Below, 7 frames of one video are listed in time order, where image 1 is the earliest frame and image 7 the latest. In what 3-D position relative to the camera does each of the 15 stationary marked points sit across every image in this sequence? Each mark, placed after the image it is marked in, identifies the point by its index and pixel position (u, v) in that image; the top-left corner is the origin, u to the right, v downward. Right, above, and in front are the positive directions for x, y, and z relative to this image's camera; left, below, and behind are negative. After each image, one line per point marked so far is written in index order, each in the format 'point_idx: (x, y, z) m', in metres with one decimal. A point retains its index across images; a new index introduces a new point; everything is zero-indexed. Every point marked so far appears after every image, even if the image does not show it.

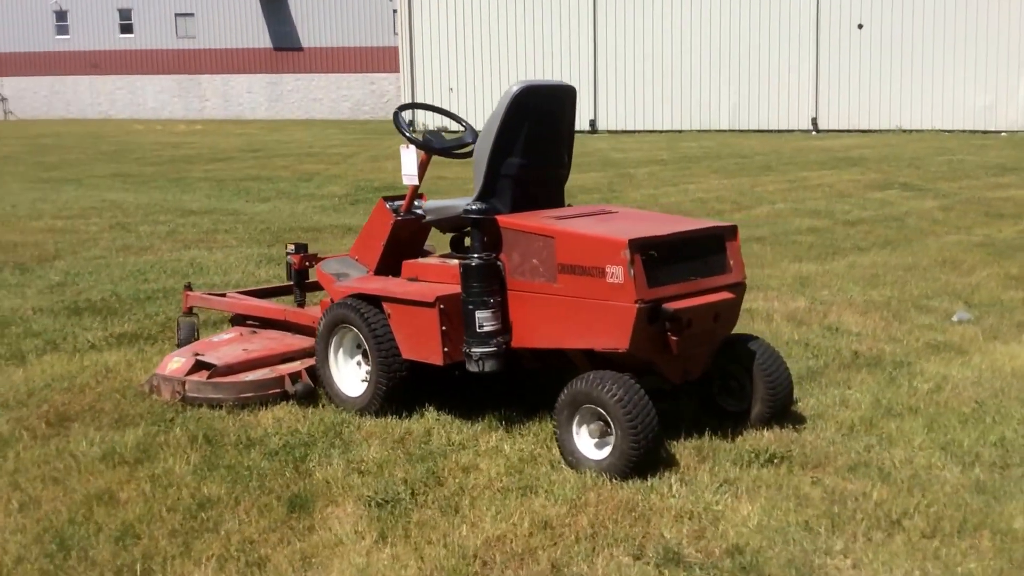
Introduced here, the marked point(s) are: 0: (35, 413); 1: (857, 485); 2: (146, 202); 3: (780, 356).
0: (-2.1, -0.5, +5.3) m
1: (+1.3, -0.7, +4.5) m
2: (-3.9, +0.9, +12.9) m
3: (+1.2, -0.3, +5.2) m
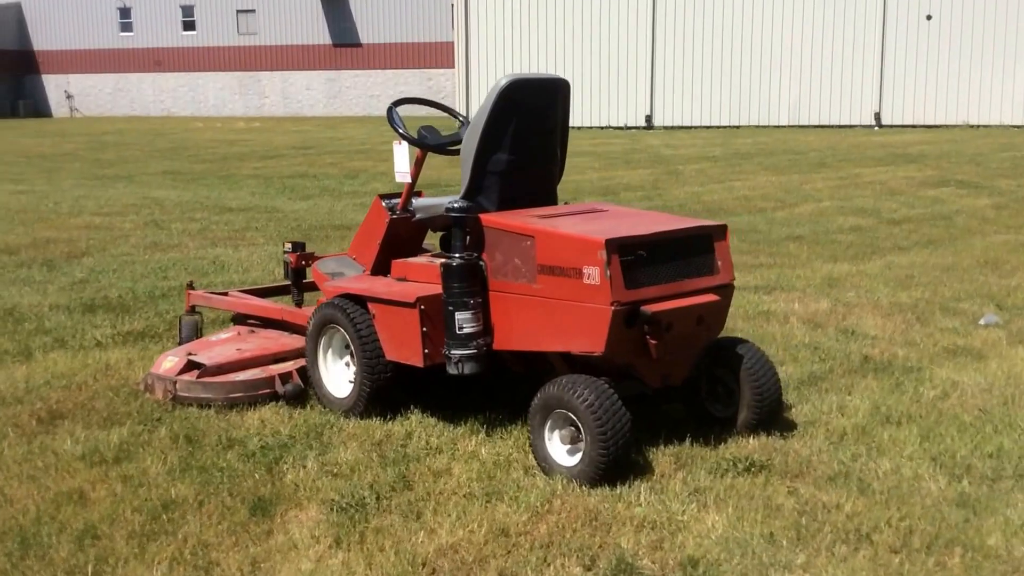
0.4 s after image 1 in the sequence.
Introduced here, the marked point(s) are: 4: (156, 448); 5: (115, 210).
0: (-2.2, -0.5, +5.4) m
1: (+1.2, -0.8, +4.4) m
2: (-3.5, +1.0, +13.1) m
3: (+1.1, -0.3, +5.1) m
4: (-1.5, -0.7, +5.0) m
5: (-3.8, +0.8, +11.8) m
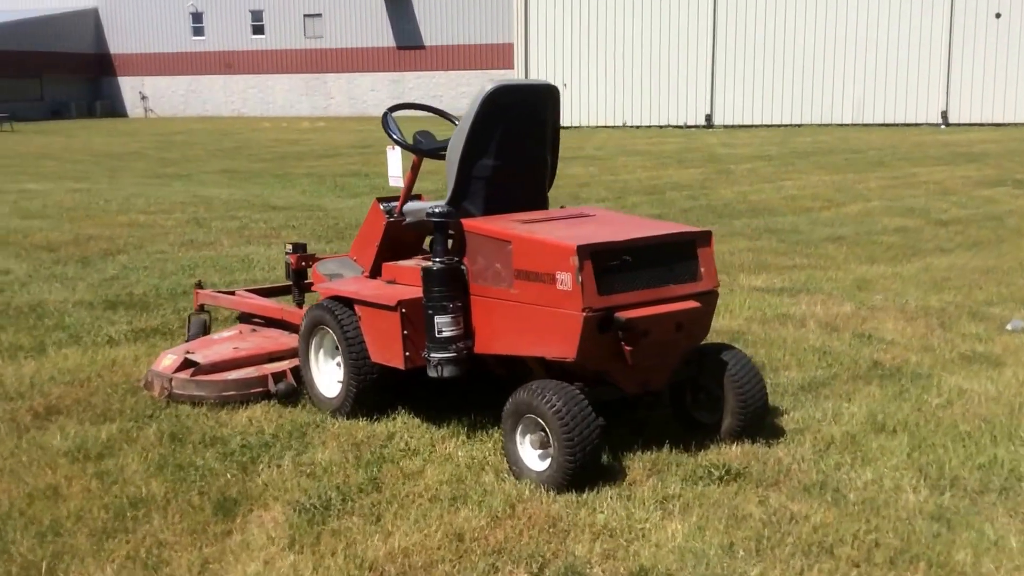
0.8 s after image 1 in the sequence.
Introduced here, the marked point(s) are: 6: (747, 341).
0: (-2.2, -0.5, +5.5) m
1: (+1.0, -0.8, +4.3) m
2: (-3.0, +1.0, +13.3) m
3: (+1.0, -0.3, +5.0) m
4: (-1.5, -0.7, +5.0) m
5: (-3.5, +0.8, +12.0) m
6: (+1.4, -0.3, +6.8) m
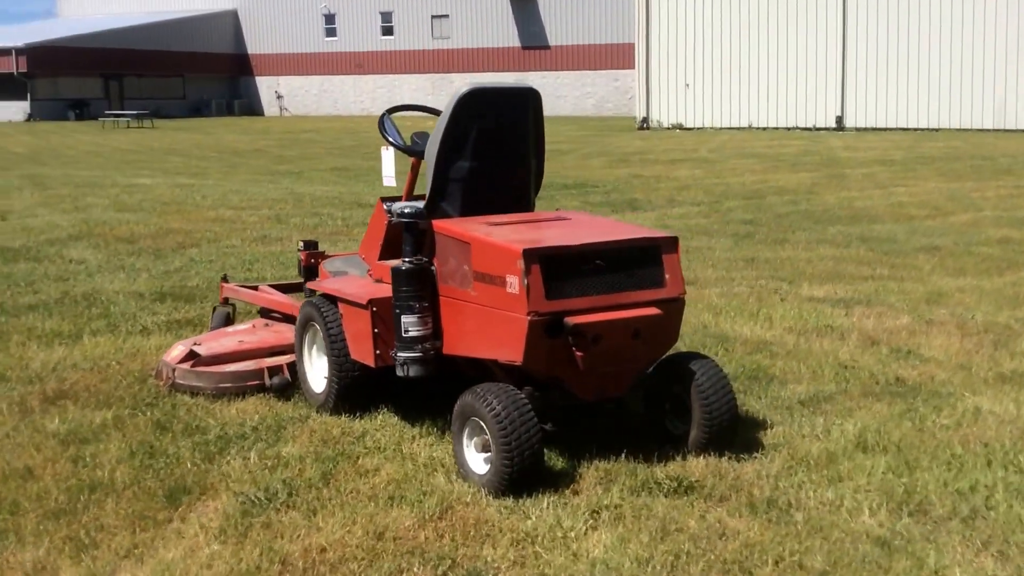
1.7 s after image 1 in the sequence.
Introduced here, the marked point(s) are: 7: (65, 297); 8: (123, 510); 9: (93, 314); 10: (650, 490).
0: (-2.3, -0.5, +5.8) m
1: (+0.8, -0.8, +4.2) m
2: (-2.0, +1.1, +13.6) m
3: (+0.9, -0.4, +4.8) m
4: (-1.7, -0.6, +5.2) m
5: (-2.6, +0.9, +12.4) m
6: (+1.5, -0.3, +6.6) m
7: (-2.8, -0.1, +7.7) m
8: (-1.4, -0.8, +4.3) m
9: (-2.5, -0.2, +7.3) m
10: (+0.5, -0.7, +4.4) m
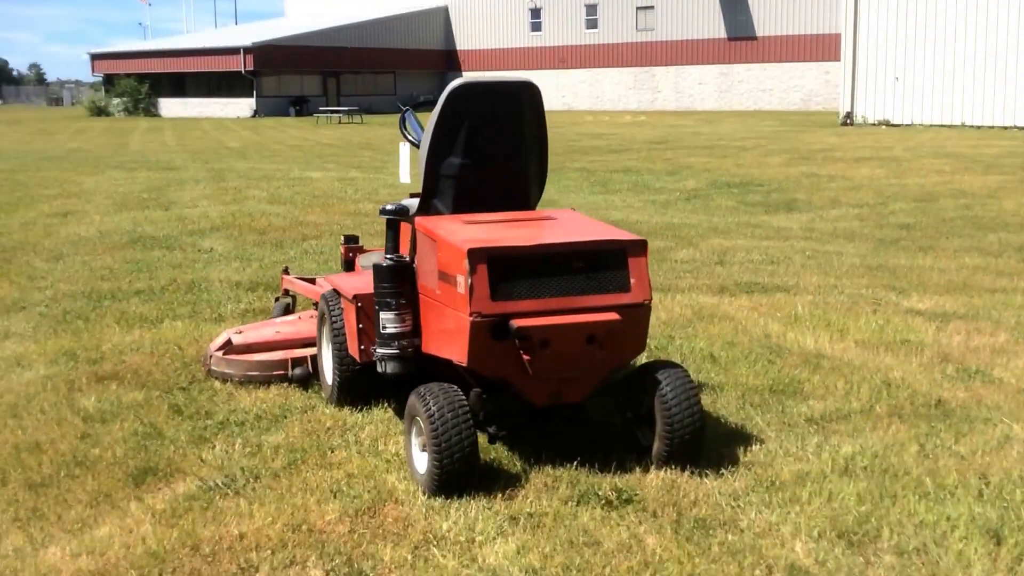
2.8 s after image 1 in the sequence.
0: (-2.2, -0.4, +6.3) m
1: (+0.5, -0.8, +4.1) m
2: (-0.3, +1.1, +13.8) m
3: (+0.7, -0.4, +4.7) m
4: (-1.7, -0.6, +5.6) m
5: (-1.2, +1.0, +12.8) m
6: (+1.6, -0.4, +6.3) m
7: (-2.3, 0.0, +8.2) m
8: (-1.6, -0.7, +4.7) m
9: (-2.1, -0.1, +7.8) m
10: (+0.3, -0.8, +4.4) m
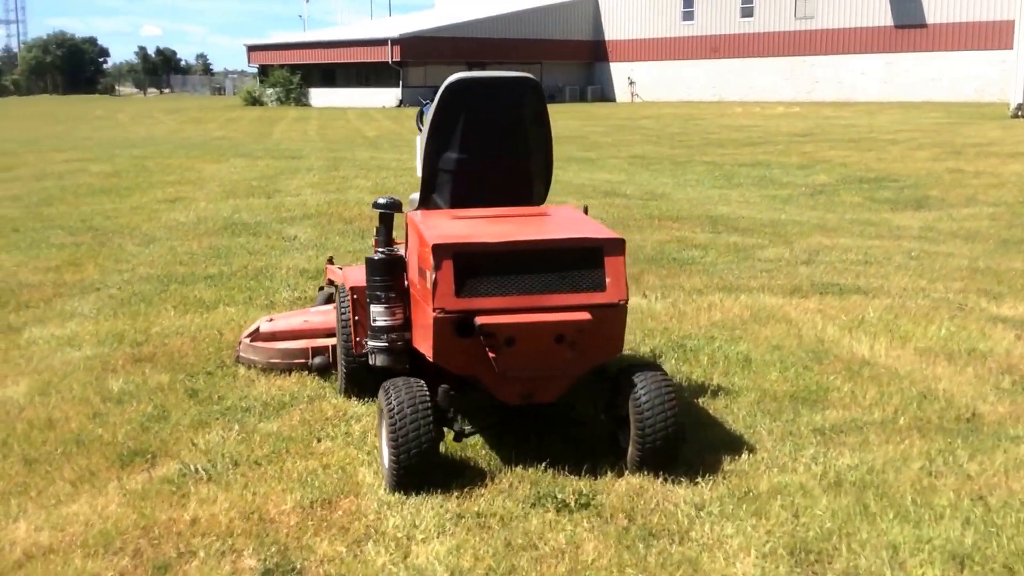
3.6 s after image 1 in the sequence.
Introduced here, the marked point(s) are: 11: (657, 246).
0: (-2.0, -0.3, +6.5) m
1: (+0.3, -0.8, +4.0) m
2: (+1.0, +1.2, +13.7) m
3: (+0.6, -0.4, +4.5) m
4: (-1.7, -0.5, +5.8) m
5: (0.0, +1.0, +12.8) m
6: (+1.7, -0.4, +6.0) m
7: (-1.9, +0.1, +8.4) m
8: (-1.7, -0.7, +4.9) m
9: (-1.7, 0.0, +8.0) m
10: (+0.1, -0.8, +4.3) m
11: (+1.1, +0.3, +9.1) m
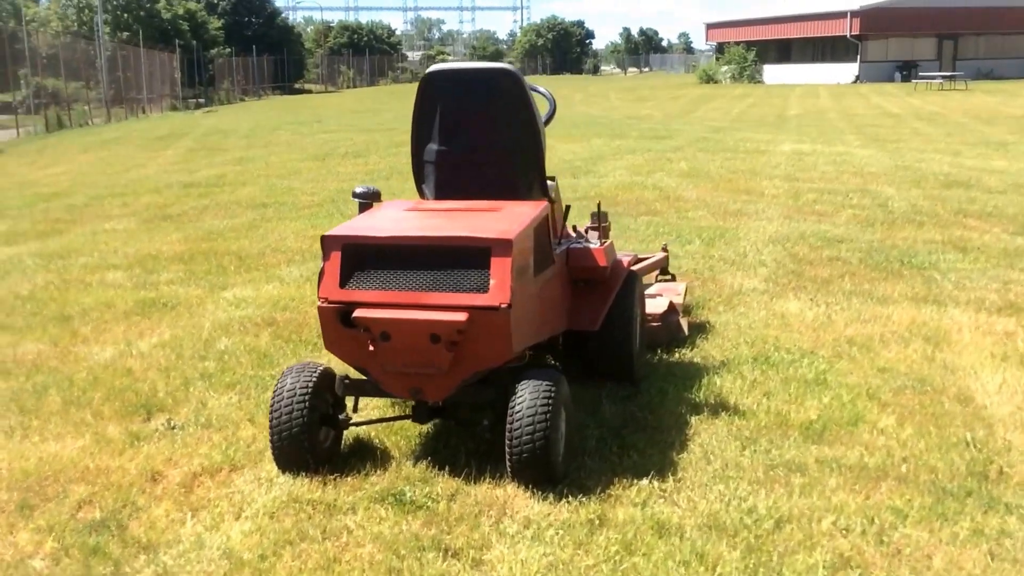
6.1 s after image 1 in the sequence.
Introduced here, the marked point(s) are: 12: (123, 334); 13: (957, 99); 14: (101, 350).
0: (-1.3, -0.2, +7.2) m
1: (-0.4, -0.8, +3.9) m
2: (+4.7, +1.2, +12.3) m
3: (+0.2, -0.4, +4.3) m
4: (-1.3, -0.4, +6.4) m
5: (+3.4, +1.1, +11.9) m
6: (+1.8, -0.5, +5.1) m
7: (-0.3, +0.3, +8.9) m
8: (-1.8, -0.5, +5.6) m
9: (-0.3, +0.2, +8.4) m
10: (-0.4, -0.7, +4.3) m
11: (+2.7, +0.3, +8.1) m
12: (-2.1, -0.2, +6.5) m
13: (+7.1, +2.8, +19.5) m
14: (-2.1, -0.3, +6.2) m
